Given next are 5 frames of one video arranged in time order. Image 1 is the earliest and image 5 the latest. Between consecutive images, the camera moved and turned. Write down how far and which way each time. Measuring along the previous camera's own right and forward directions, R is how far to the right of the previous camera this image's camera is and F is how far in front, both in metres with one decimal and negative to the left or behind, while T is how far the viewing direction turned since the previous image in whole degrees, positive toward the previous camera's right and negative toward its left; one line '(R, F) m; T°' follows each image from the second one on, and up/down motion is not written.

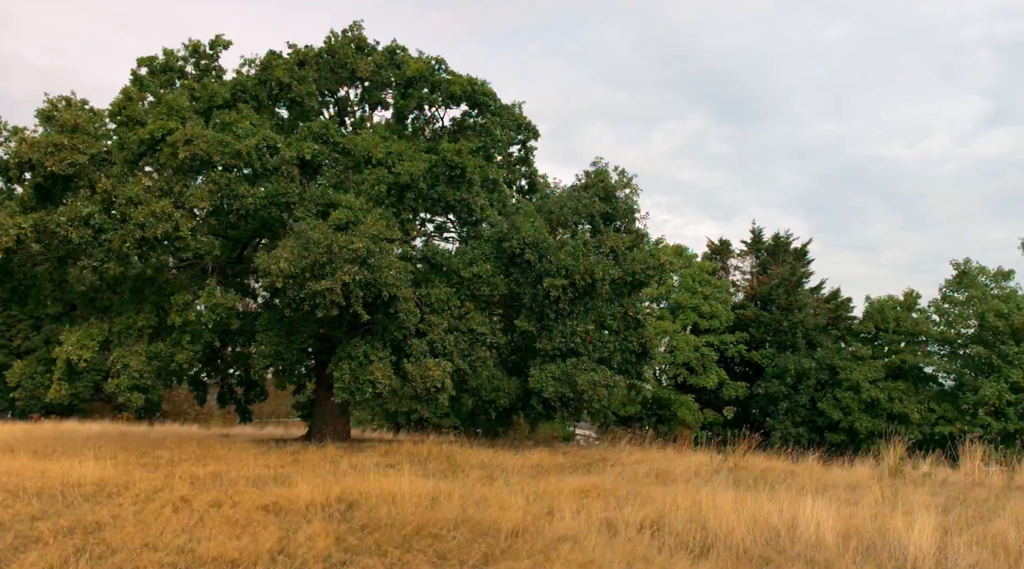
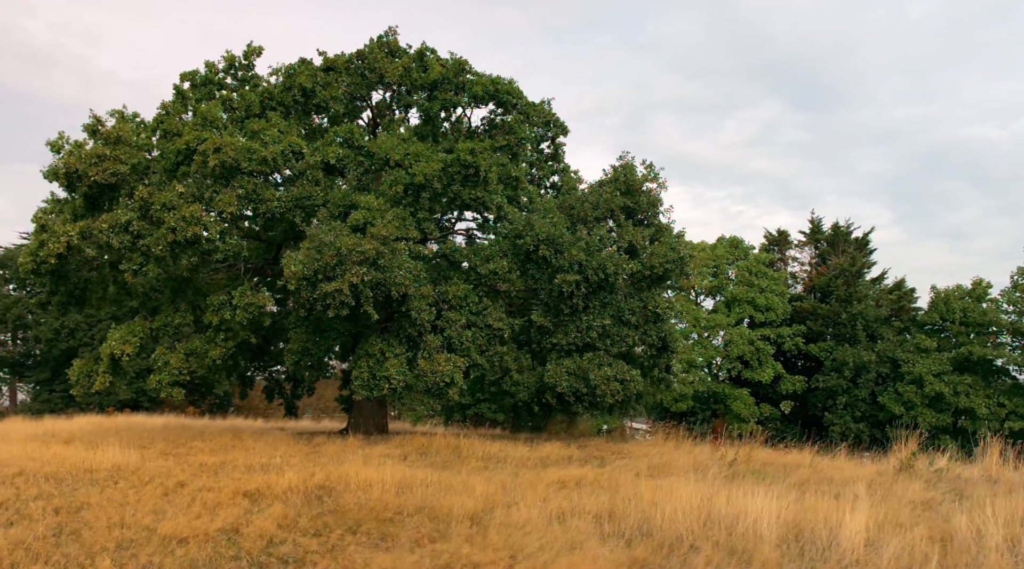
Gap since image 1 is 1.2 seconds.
(+1.6, -0.3) m; -6°
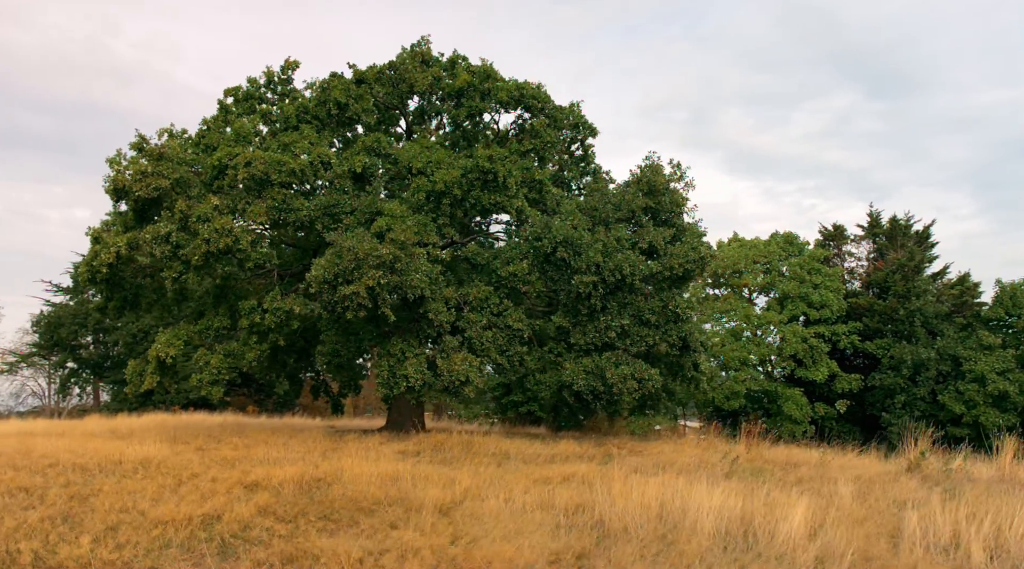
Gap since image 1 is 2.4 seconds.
(+1.4, -0.4) m; -6°
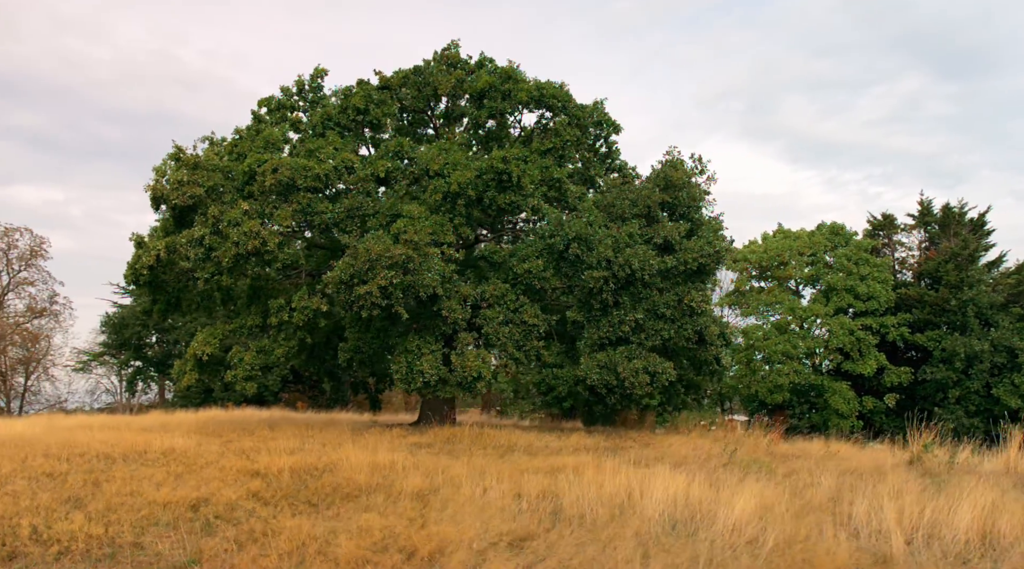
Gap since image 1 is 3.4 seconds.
(+1.3, -0.4) m; -5°
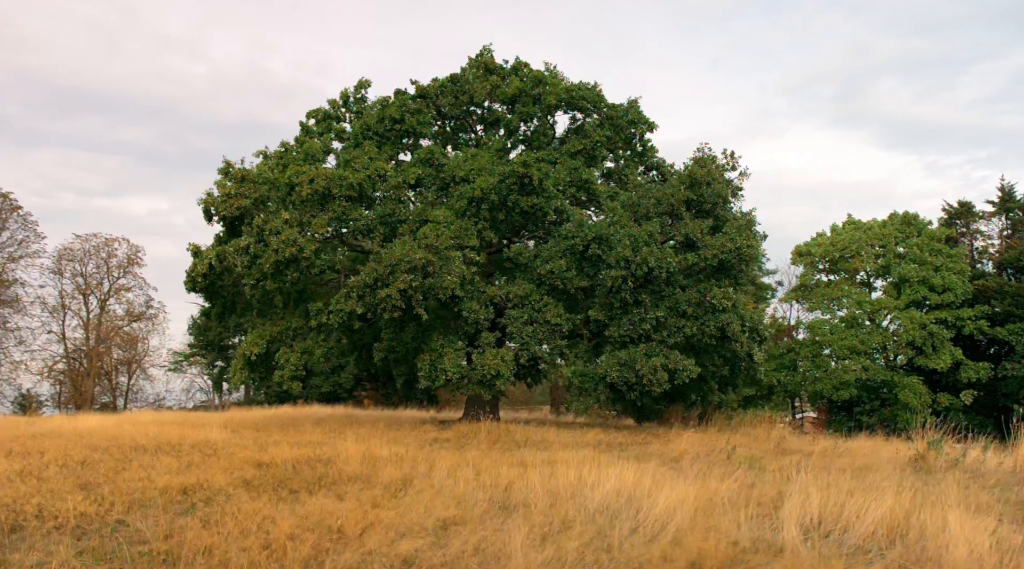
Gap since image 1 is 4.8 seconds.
(+1.9, -0.4) m; -7°
